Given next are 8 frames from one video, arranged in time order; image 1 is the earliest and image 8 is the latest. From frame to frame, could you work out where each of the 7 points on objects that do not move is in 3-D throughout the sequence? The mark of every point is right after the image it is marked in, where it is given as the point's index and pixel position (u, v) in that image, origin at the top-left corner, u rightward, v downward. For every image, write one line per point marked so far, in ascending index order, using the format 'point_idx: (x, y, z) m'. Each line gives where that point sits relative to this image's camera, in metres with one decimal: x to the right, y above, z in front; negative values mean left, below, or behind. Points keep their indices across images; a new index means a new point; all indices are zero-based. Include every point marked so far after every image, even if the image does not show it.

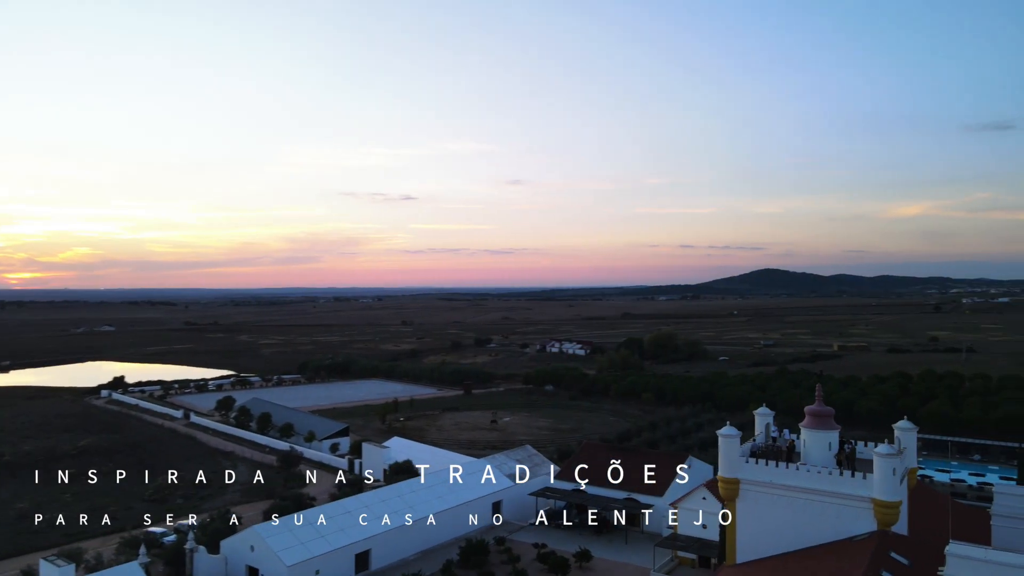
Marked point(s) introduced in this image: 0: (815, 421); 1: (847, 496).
0: (+6.4, -2.8, +15.4) m
1: (+6.4, -4.0, +13.8) m
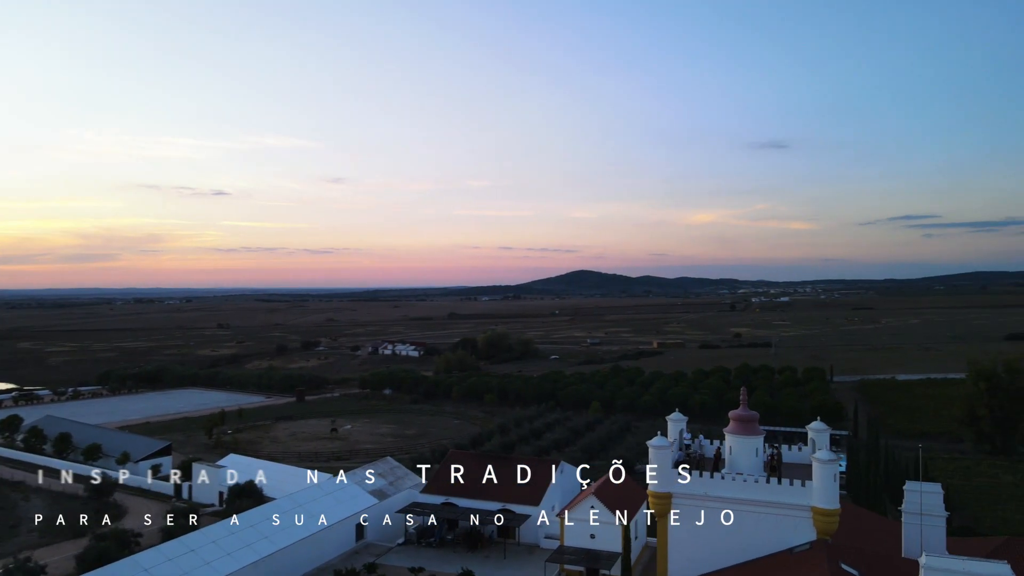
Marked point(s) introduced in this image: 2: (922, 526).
0: (+4.6, -2.8, +14.7) m
1: (+5.0, -3.9, +13.2) m
2: (+8.8, -5.1, +15.5) m
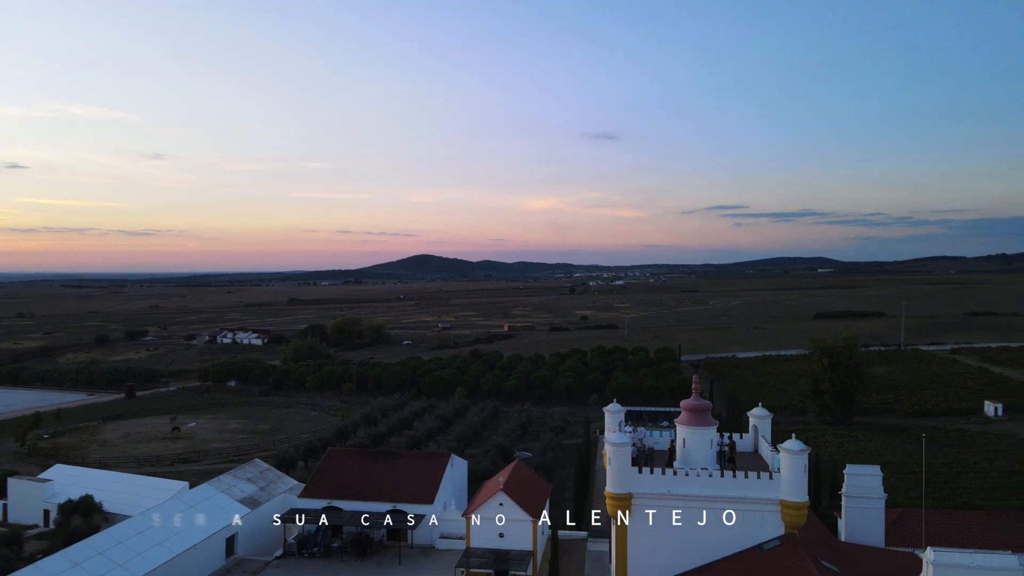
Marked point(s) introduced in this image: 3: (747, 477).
0: (+3.4, -2.4, +13.8) m
1: (+4.1, -3.6, +12.4) m
2: (+7.4, -4.7, +15.5) m
3: (+4.0, -3.2, +12.5) m
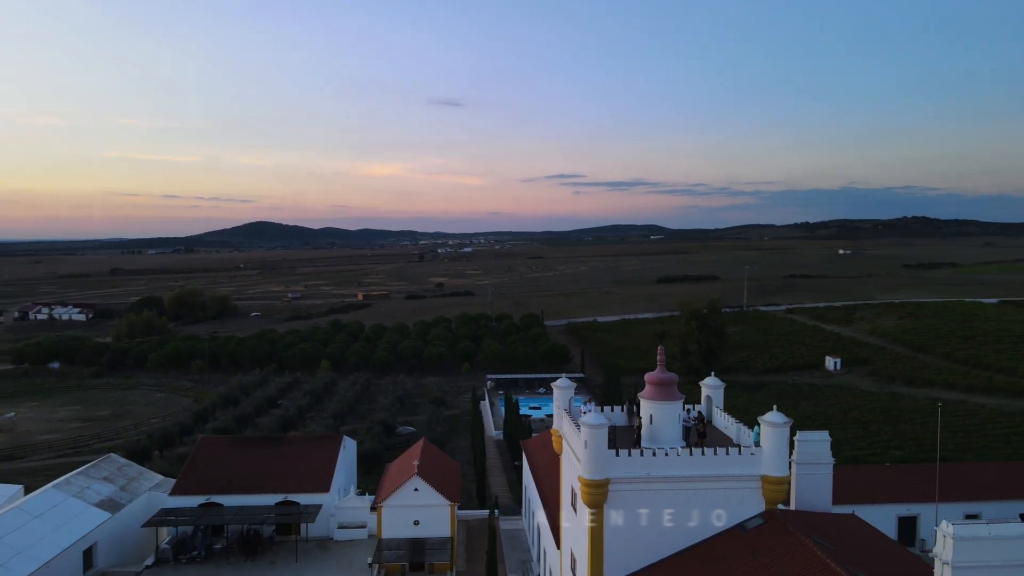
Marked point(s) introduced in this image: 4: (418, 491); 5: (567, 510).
0: (+2.6, -1.8, +12.9) m
1: (+3.6, -3.0, +11.7) m
2: (+6.2, -3.9, +15.4) m
3: (+3.5, -2.7, +11.7) m
4: (-2.5, -5.5, +19.6) m
5: (+1.0, -4.1, +13.5) m
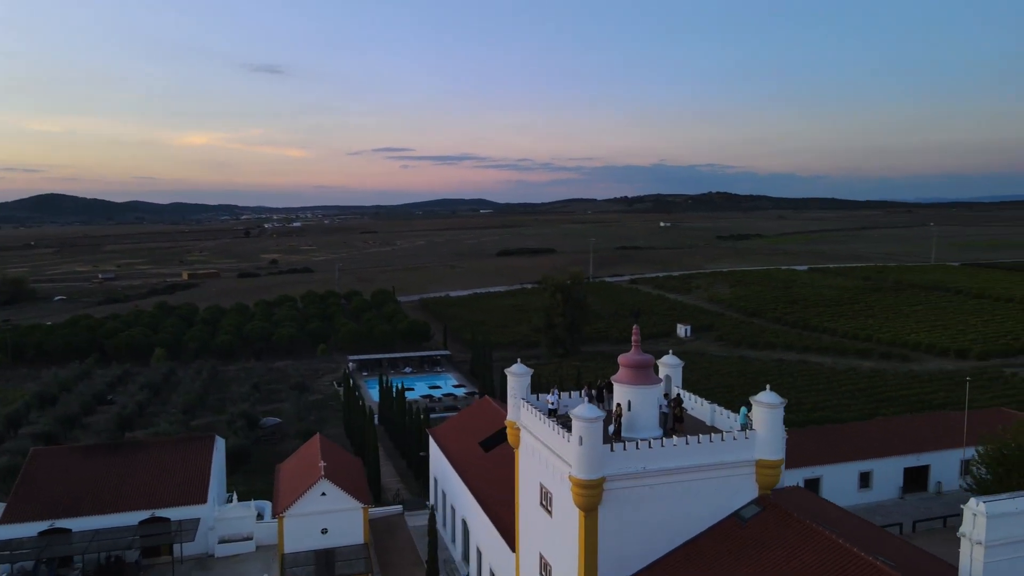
0: (+2.0, -1.4, +11.7) m
1: (+3.2, -2.6, +10.9) m
2: (+5.0, -3.3, +15.1) m
3: (+3.1, -2.3, +10.9) m
4: (-4.5, -4.9, +17.3) m
5: (+0.4, -3.7, +12.1) m
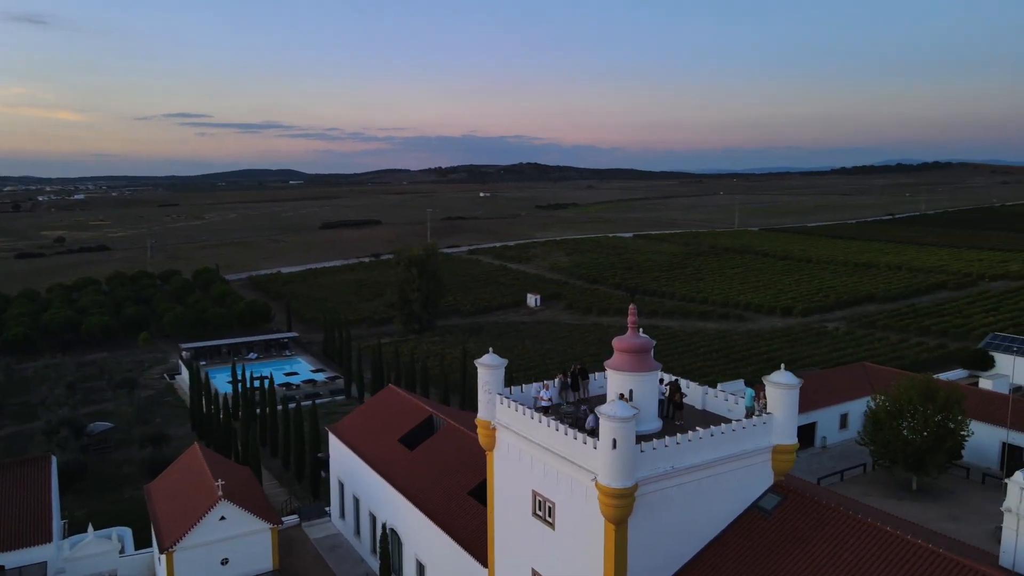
0: (+1.8, -1.0, +10.5) m
1: (+3.2, -2.3, +10.0) m
2: (+3.9, -2.7, +14.5) m
3: (+3.1, -1.9, +9.9) m
4: (-5.7, -4.6, +14.5) m
5: (+0.2, -3.4, +10.5) m
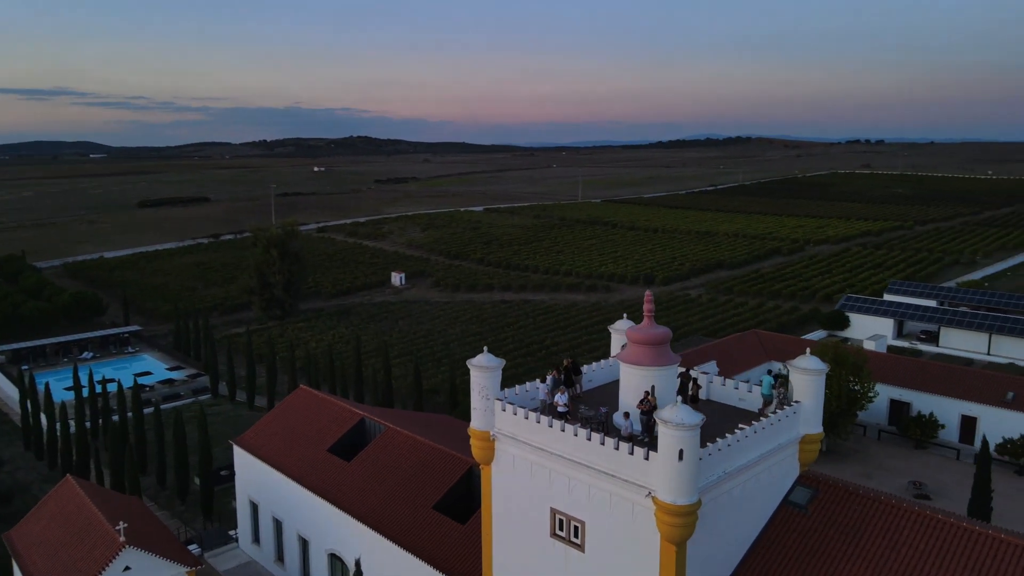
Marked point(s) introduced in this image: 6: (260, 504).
0: (+1.9, -0.8, +9.4) m
1: (+3.4, -2.0, +9.3) m
2: (+3.1, -2.3, +13.9) m
3: (+3.3, -1.6, +9.2) m
4: (-6.2, -4.6, +11.8) m
5: (+0.3, -3.2, +9.2) m
6: (-5.4, -4.5, +15.5) m
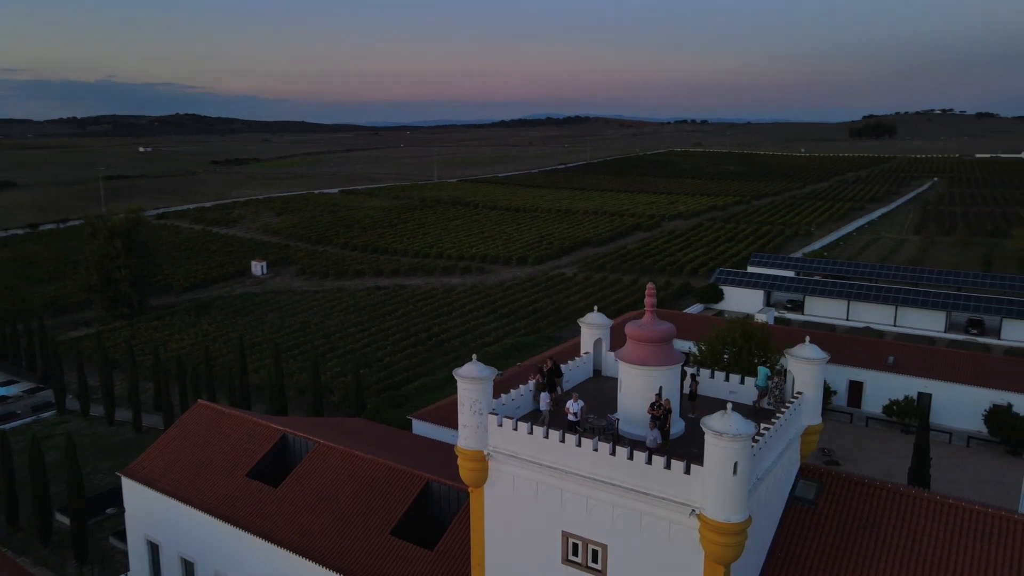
0: (+1.8, -0.7, +8.6) m
1: (+3.4, -1.9, +8.8) m
2: (+2.1, -2.1, +13.3) m
3: (+3.3, -1.5, +8.7) m
4: (-6.5, -4.7, +9.5) m
5: (+0.4, -3.2, +8.2) m
6: (-6.4, -4.6, +13.3) m
